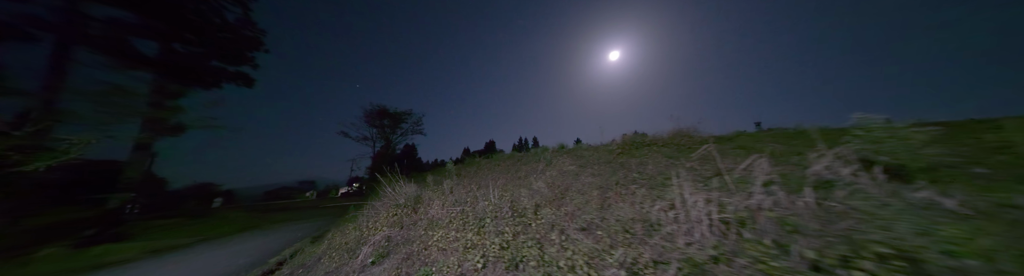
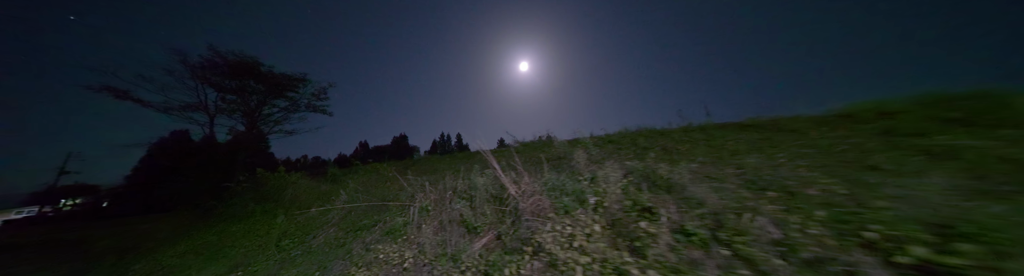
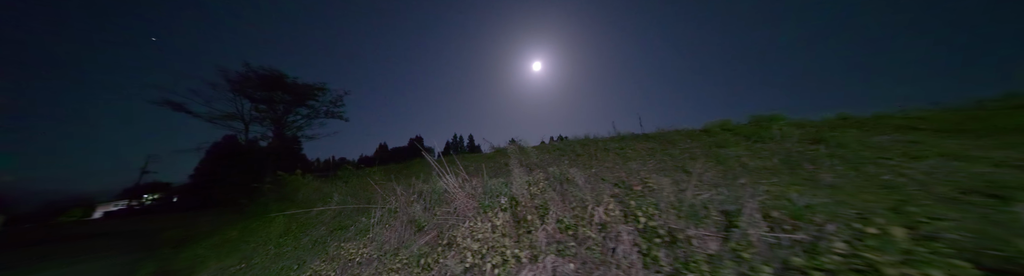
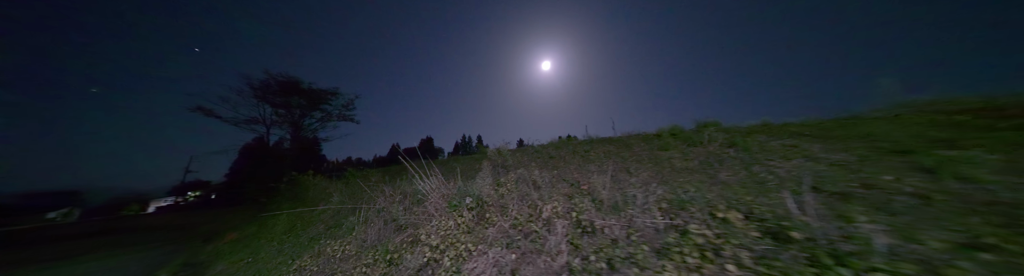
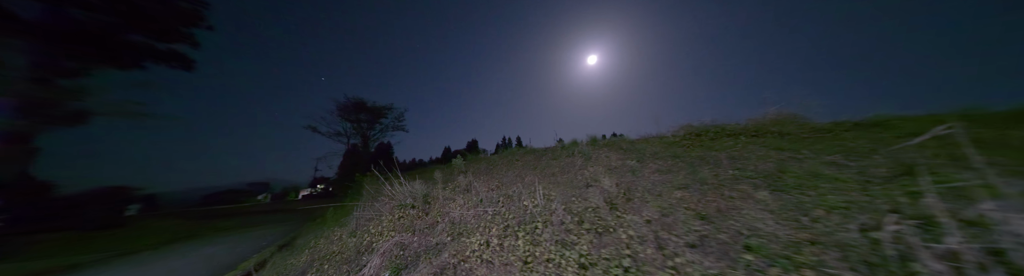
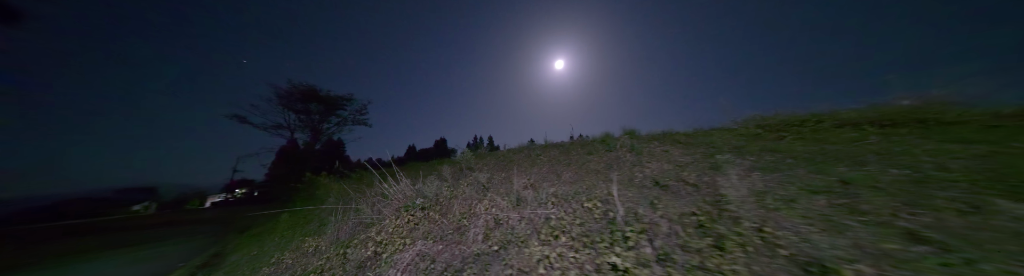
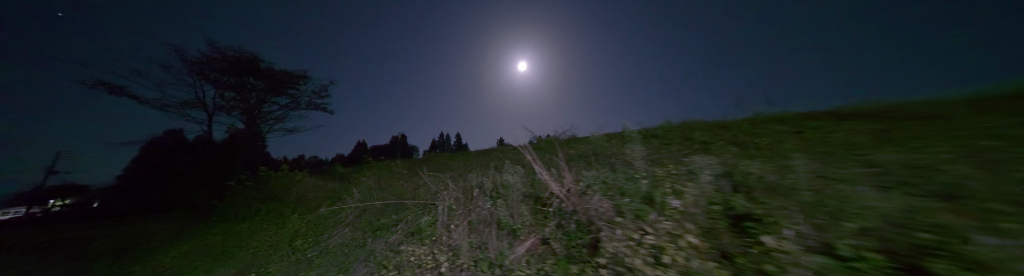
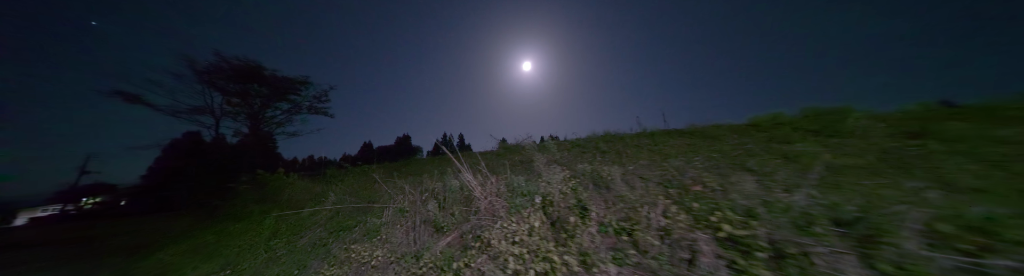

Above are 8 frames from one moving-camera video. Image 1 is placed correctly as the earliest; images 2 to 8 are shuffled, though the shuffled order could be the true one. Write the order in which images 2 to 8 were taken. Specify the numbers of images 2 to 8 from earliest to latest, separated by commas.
5, 6, 4, 3, 8, 2, 7
